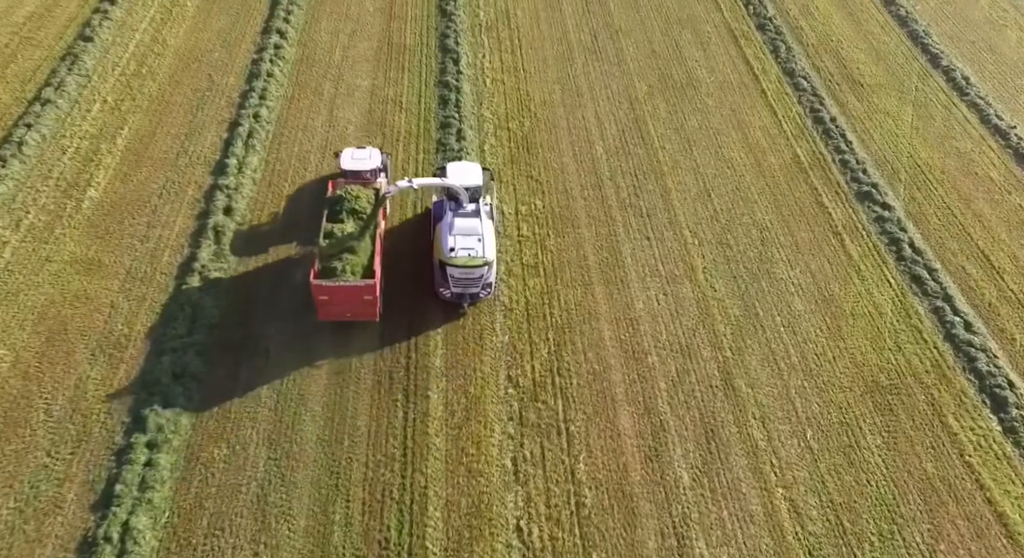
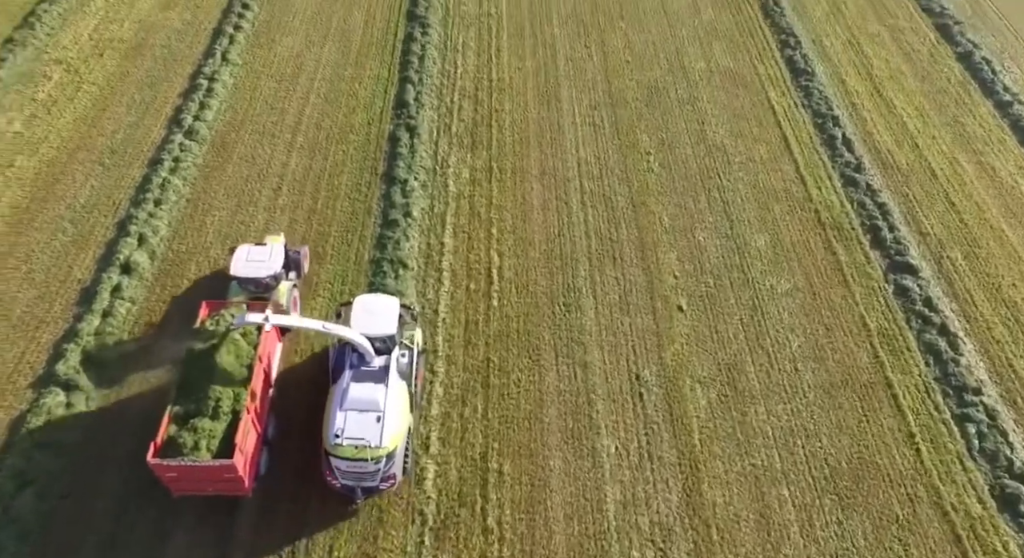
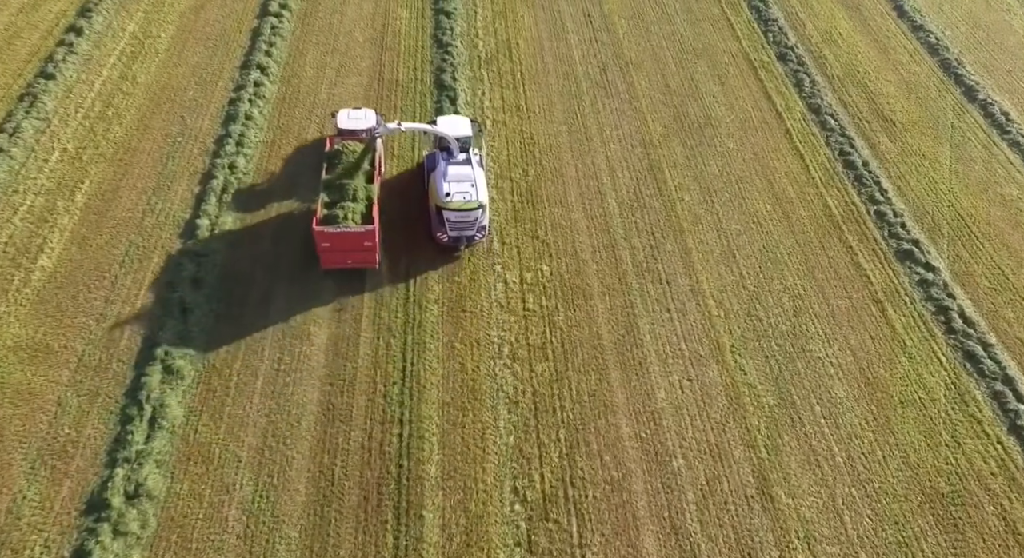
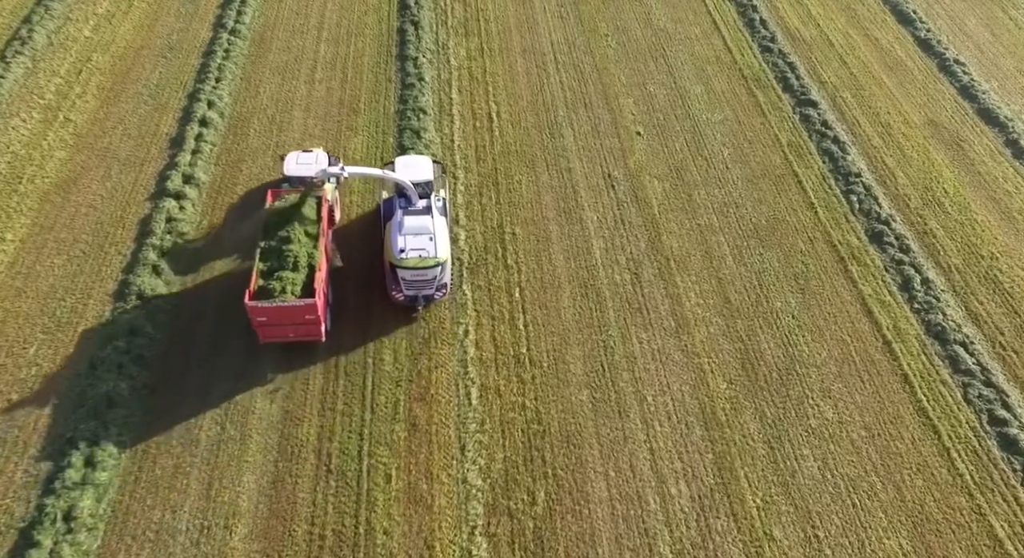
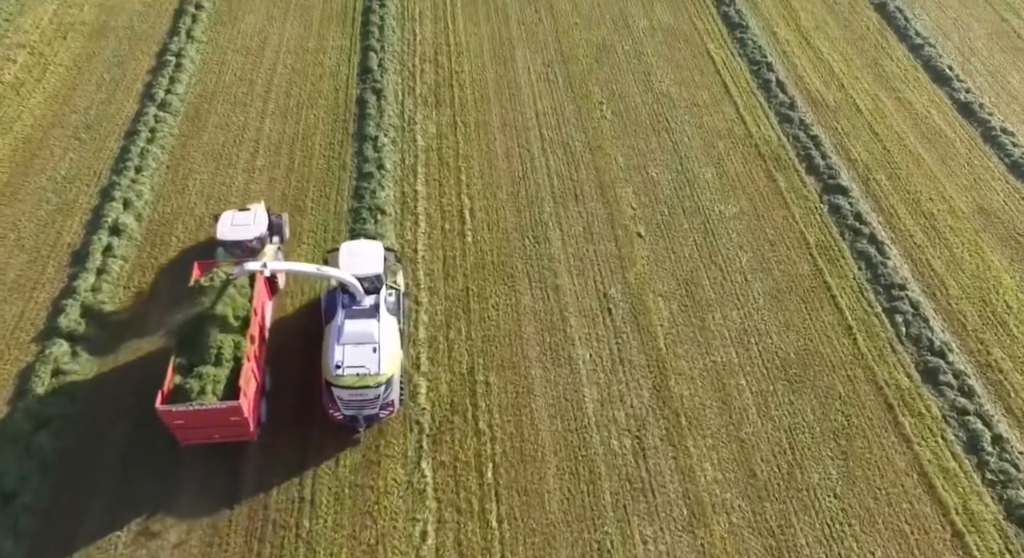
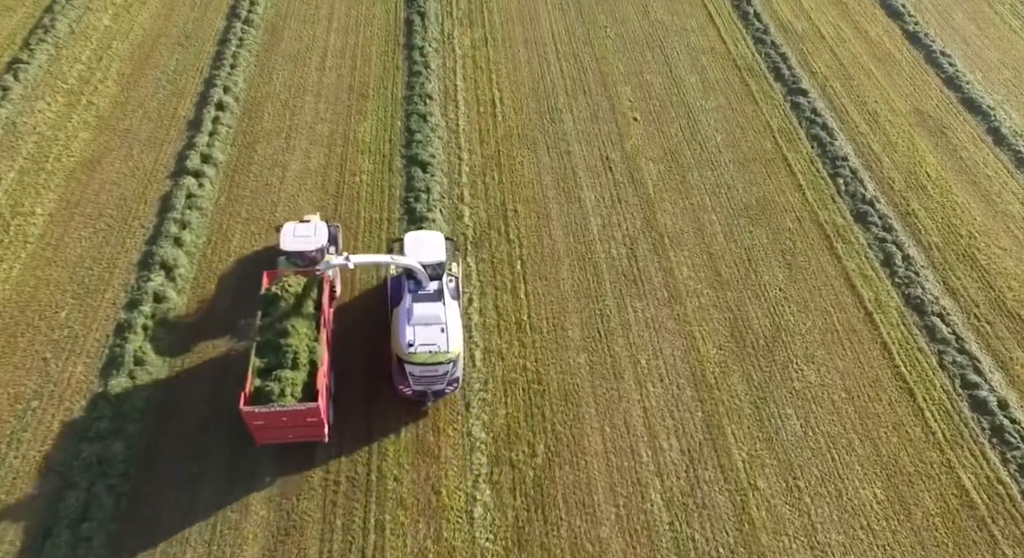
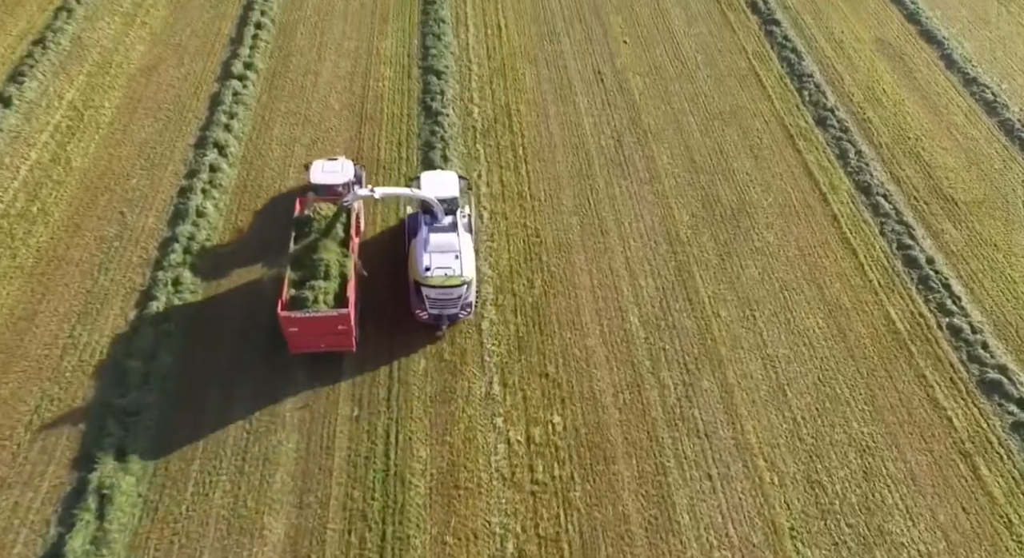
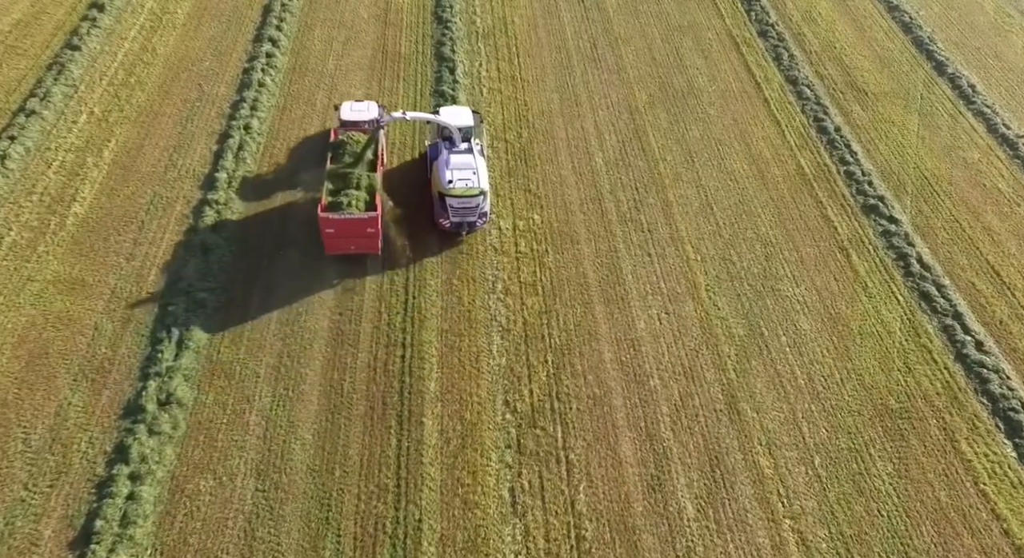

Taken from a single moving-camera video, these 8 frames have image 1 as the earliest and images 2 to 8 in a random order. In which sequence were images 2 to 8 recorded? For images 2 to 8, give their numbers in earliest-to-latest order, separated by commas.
8, 3, 7, 6, 4, 5, 2
